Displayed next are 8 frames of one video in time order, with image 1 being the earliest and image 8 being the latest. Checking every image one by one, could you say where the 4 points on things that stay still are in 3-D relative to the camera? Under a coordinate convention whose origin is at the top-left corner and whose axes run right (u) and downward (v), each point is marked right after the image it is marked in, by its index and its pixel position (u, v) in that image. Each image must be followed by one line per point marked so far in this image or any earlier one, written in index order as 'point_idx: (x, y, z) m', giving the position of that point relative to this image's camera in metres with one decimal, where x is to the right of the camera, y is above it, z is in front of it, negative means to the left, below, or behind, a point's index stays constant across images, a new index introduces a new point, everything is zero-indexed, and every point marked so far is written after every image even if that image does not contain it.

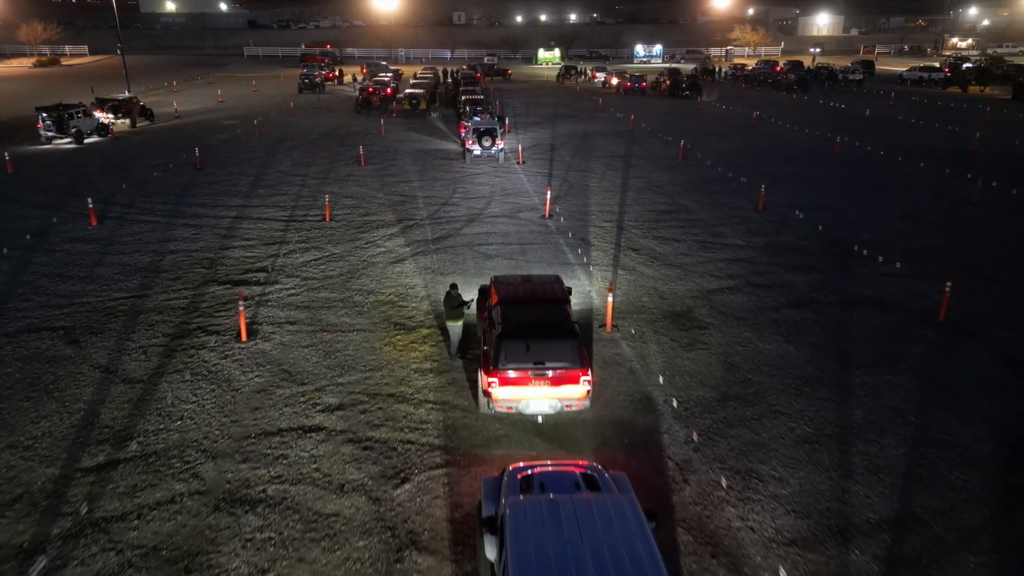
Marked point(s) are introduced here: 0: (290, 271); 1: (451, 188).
0: (-4.1, +0.3, +13.3) m
1: (-1.7, +2.8, +20.0) m
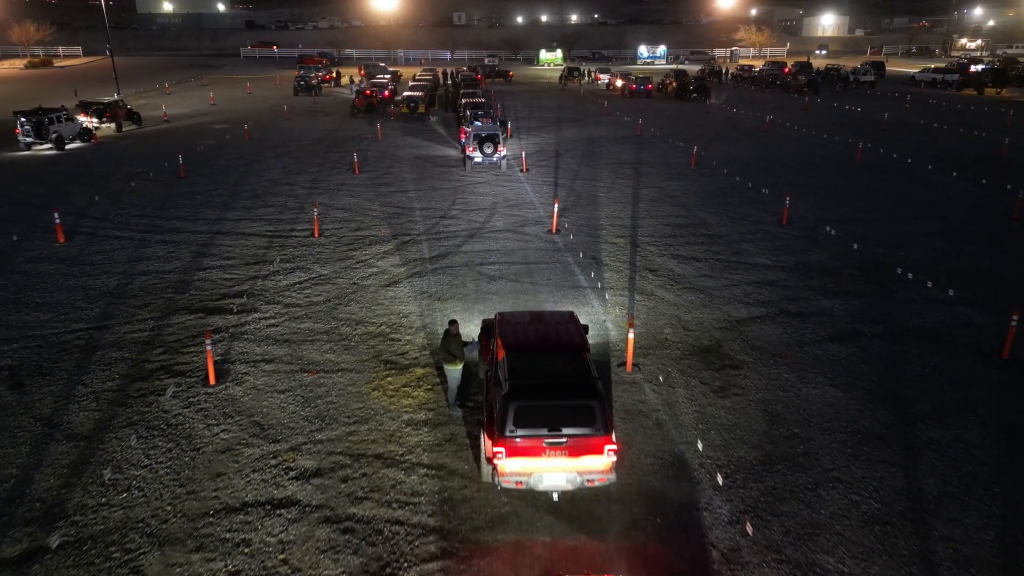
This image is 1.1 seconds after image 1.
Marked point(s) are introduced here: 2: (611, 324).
0: (-4.0, -0.1, +12.0) m
1: (-1.6, +2.3, +18.7) m
2: (+1.4, -0.6, +10.7) m
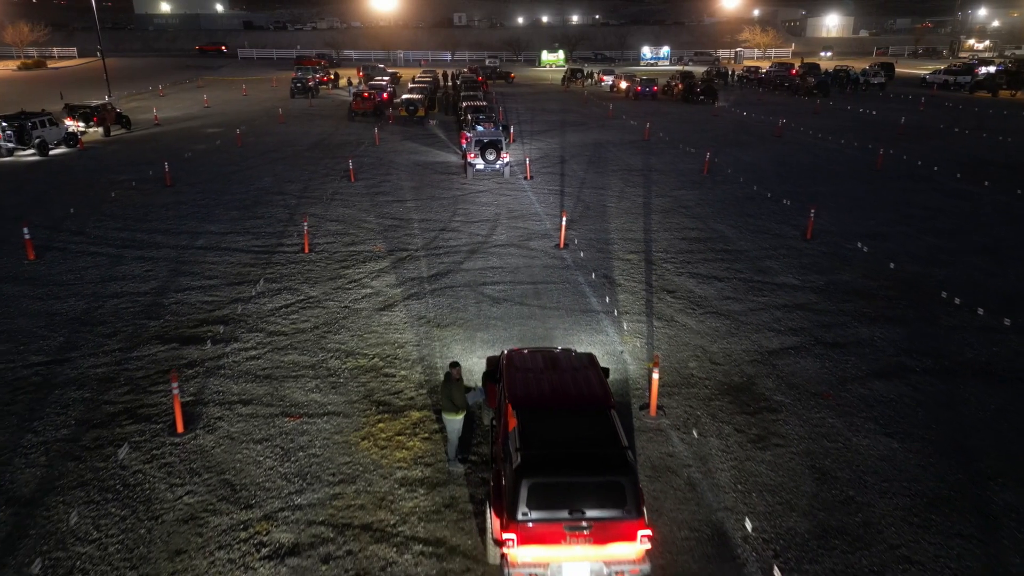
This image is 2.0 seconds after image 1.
0: (-3.9, -0.5, +10.9) m
1: (-1.5, +1.9, +17.7) m
2: (+1.5, -0.9, +9.6) m
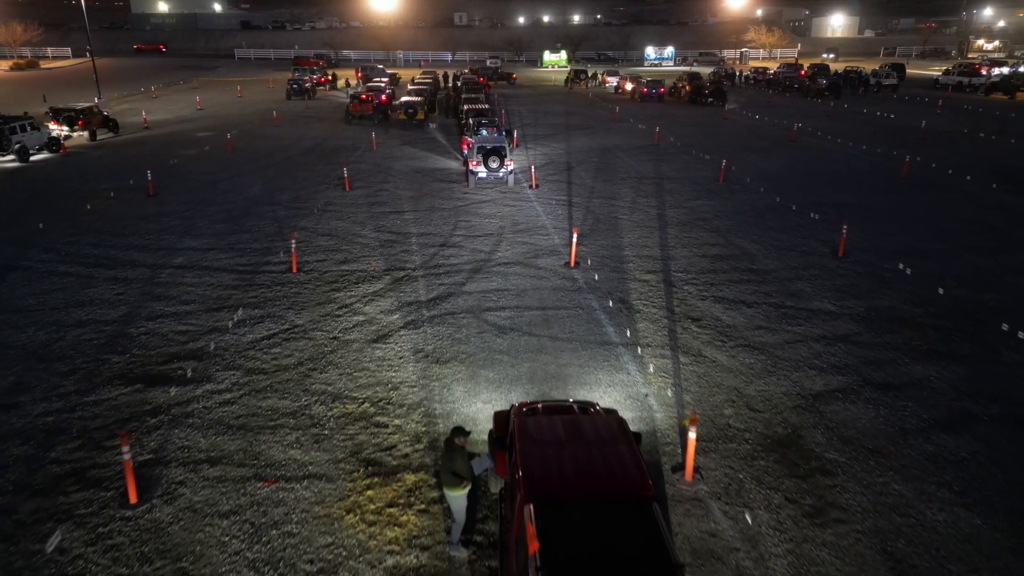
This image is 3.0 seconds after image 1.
0: (-3.8, -0.9, +9.7) m
1: (-1.4, +1.5, +16.5) m
2: (+1.7, -1.4, +8.4) m
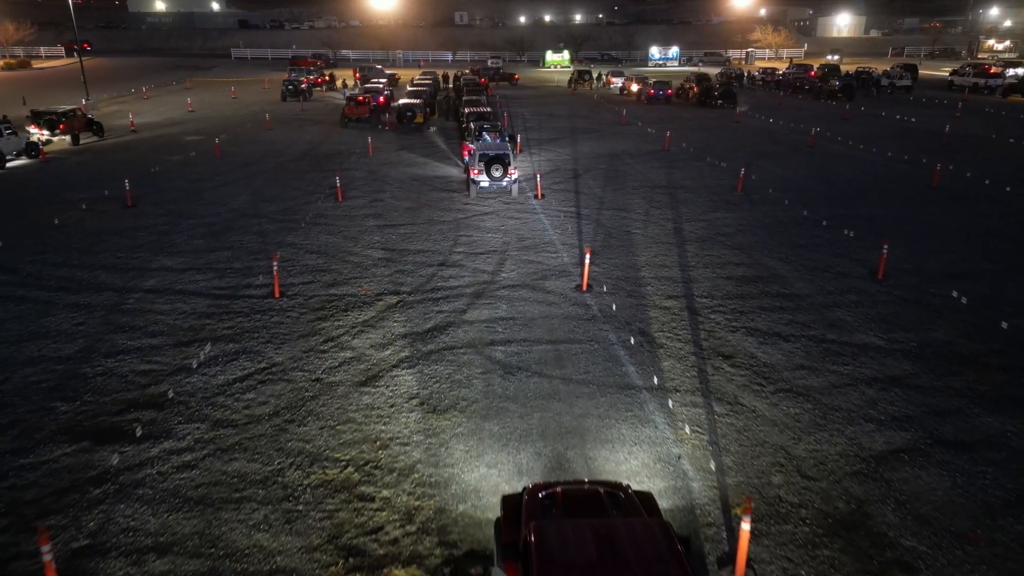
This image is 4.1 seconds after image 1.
0: (-3.7, -1.4, +8.5) m
1: (-1.3, +1.1, +15.2) m
2: (+1.7, -1.8, +7.1) m
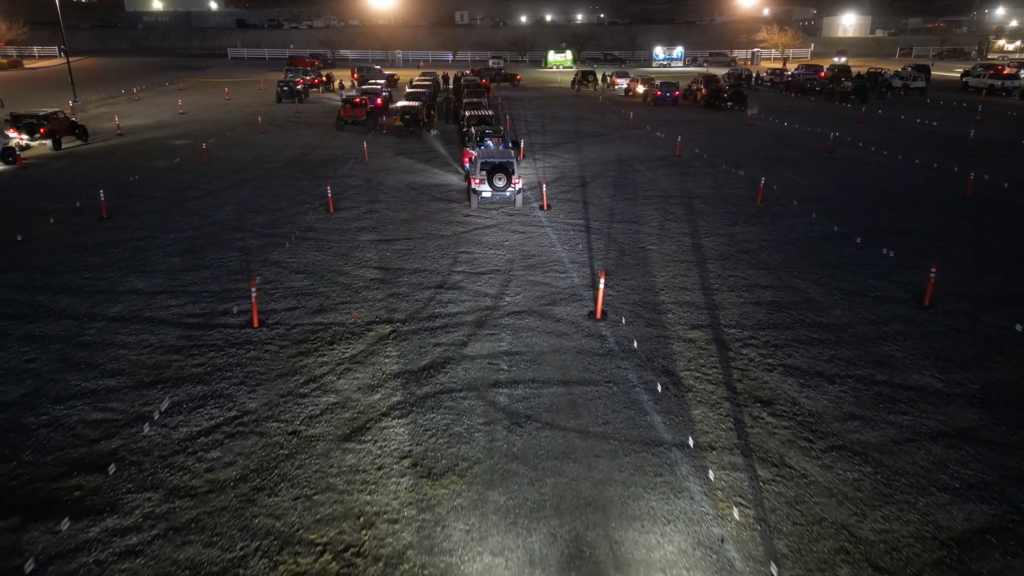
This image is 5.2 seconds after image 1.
0: (-3.6, -1.8, +7.2) m
1: (-1.2, +0.7, +14.0) m
2: (+1.8, -2.2, +5.9) m
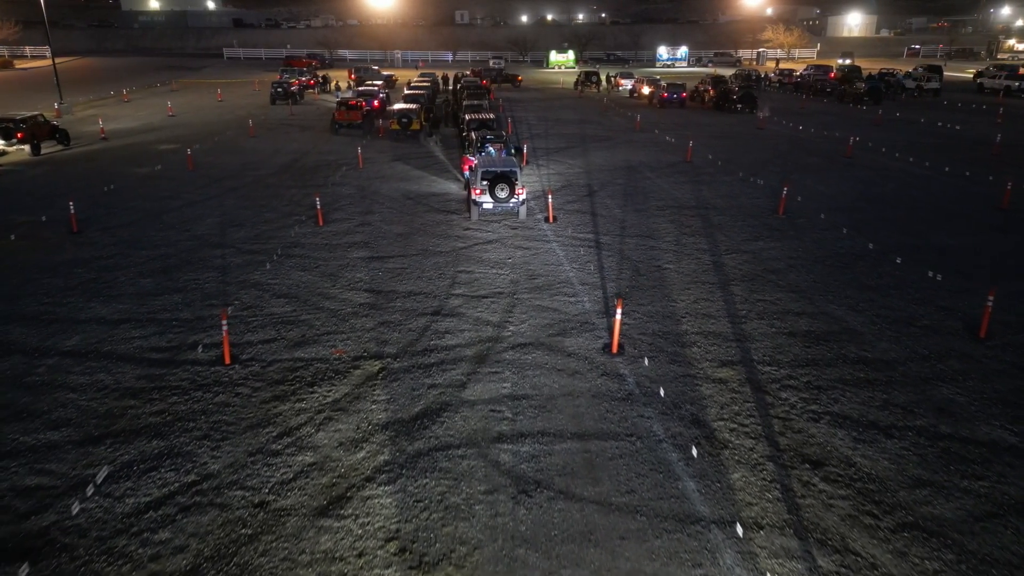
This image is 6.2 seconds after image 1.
0: (-3.5, -2.2, +6.0) m
1: (-1.1, +0.2, +12.7) m
2: (+1.9, -2.6, +4.7) m
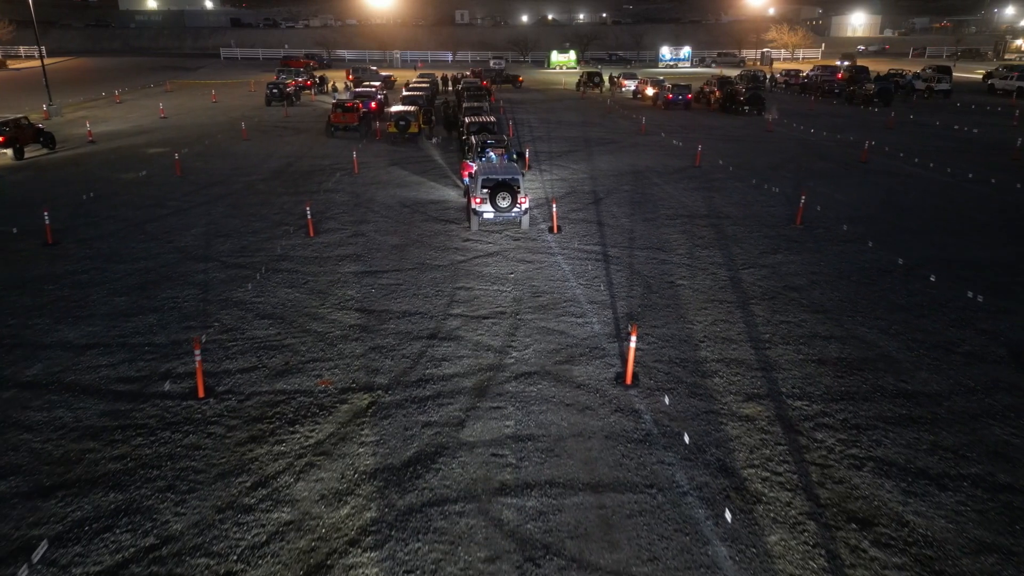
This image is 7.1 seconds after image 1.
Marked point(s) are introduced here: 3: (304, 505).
0: (-3.5, -2.5, +5.1) m
1: (-1.1, -0.1, +11.9) m
2: (+1.9, -2.9, +3.8) m
3: (-1.9, -1.9, +6.6) m
